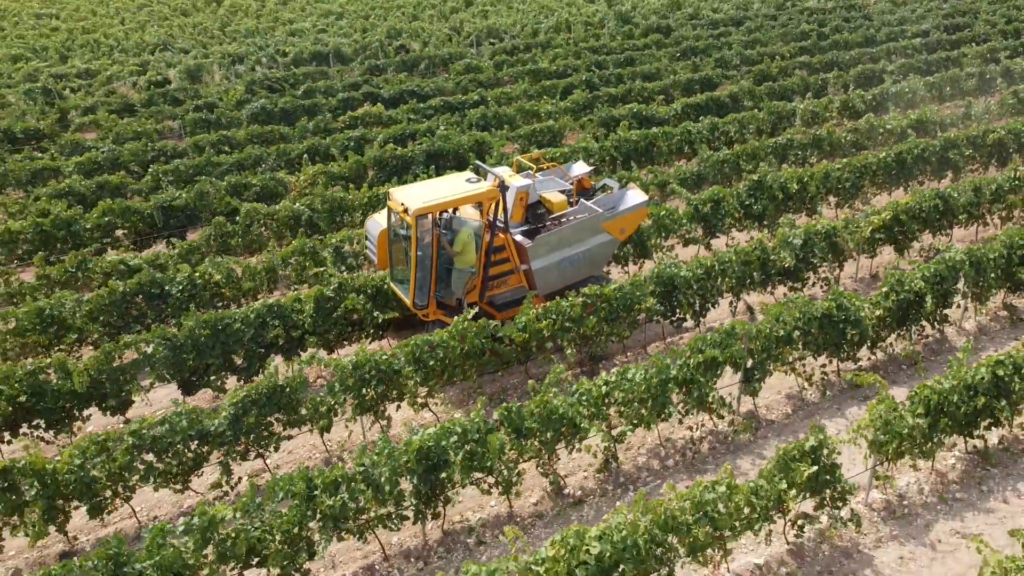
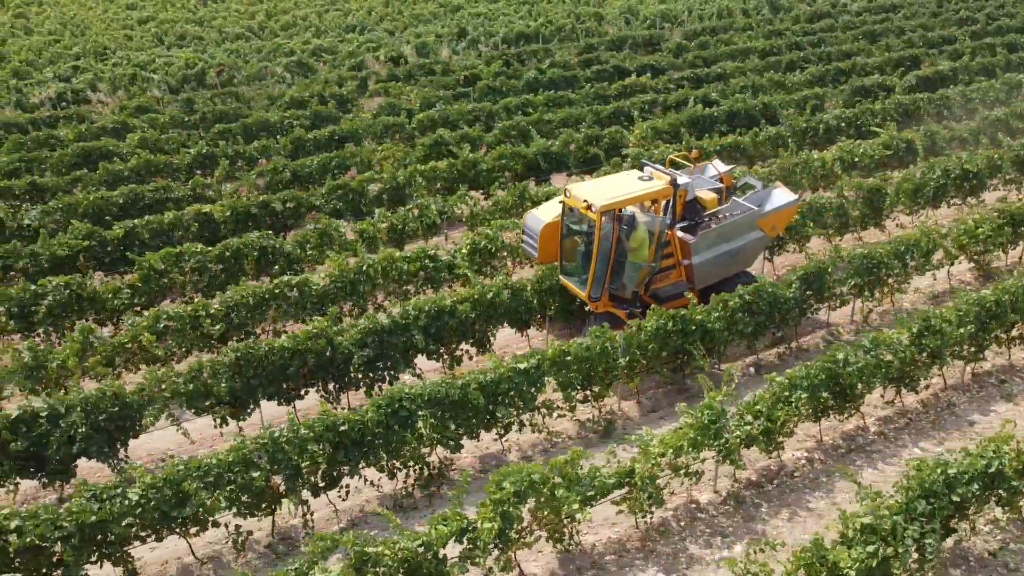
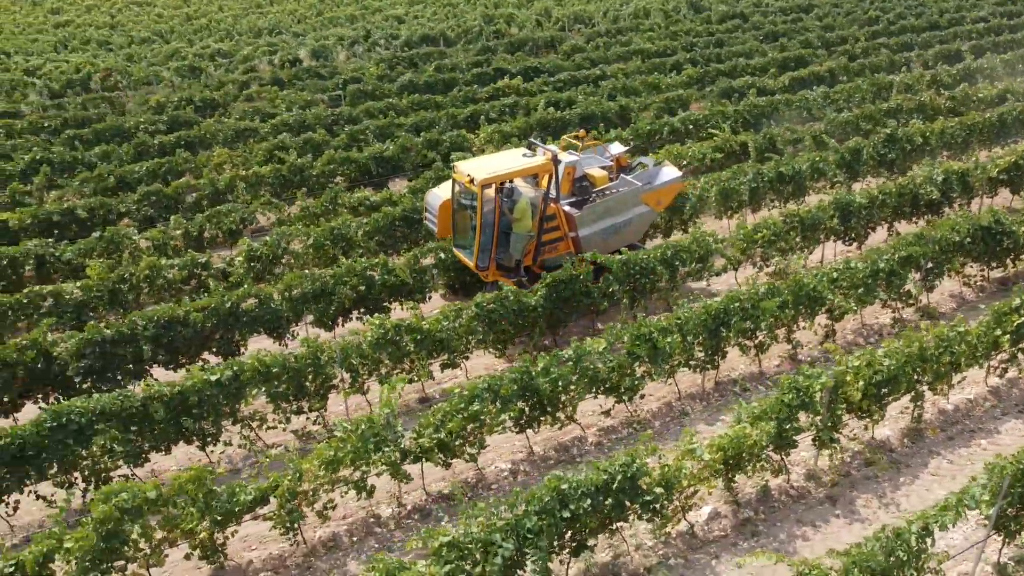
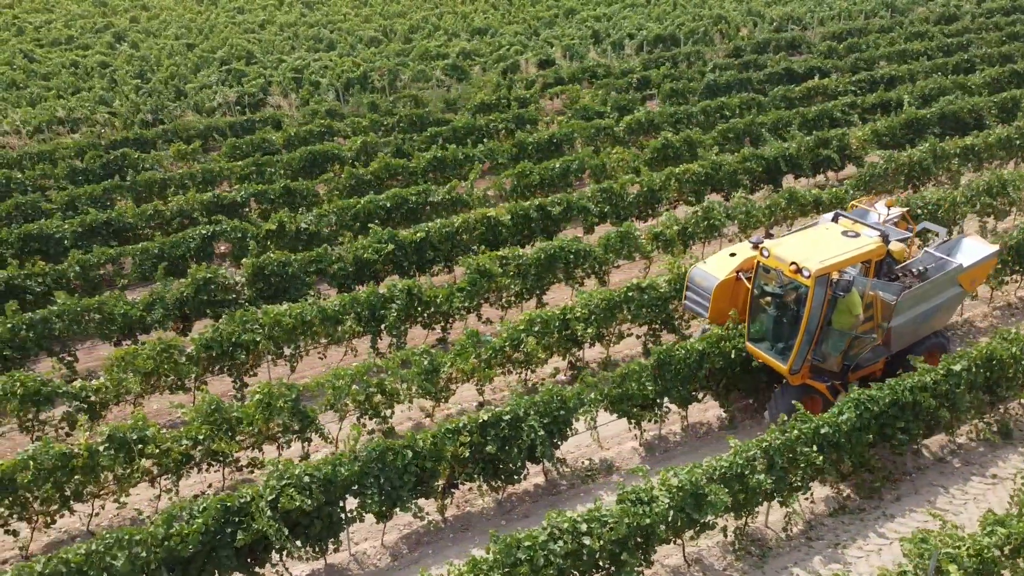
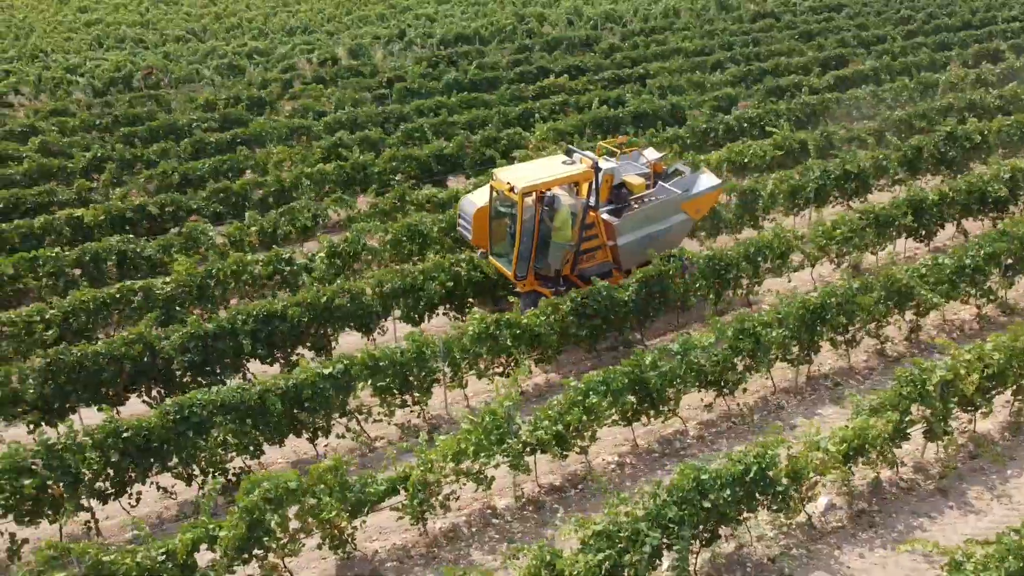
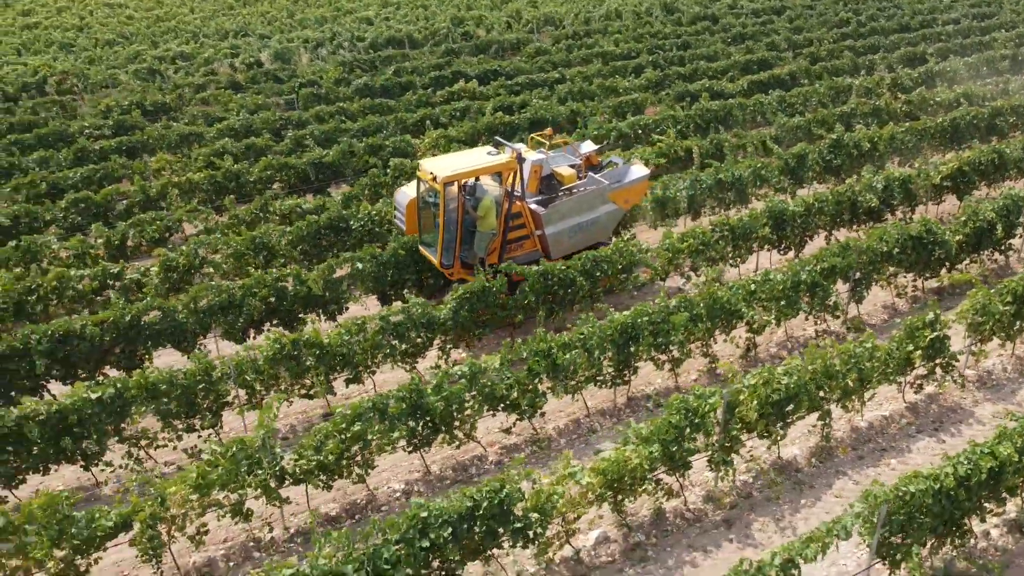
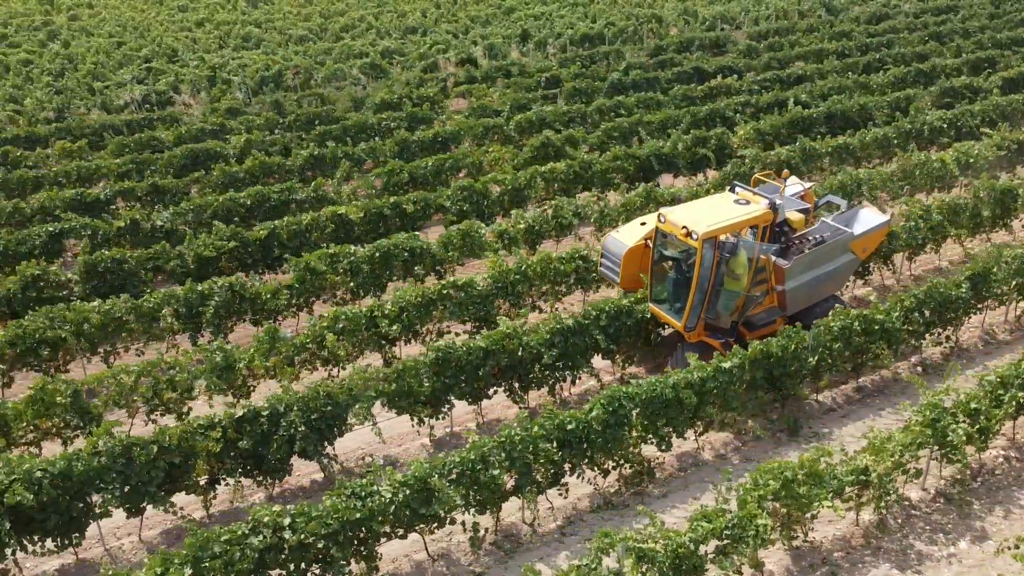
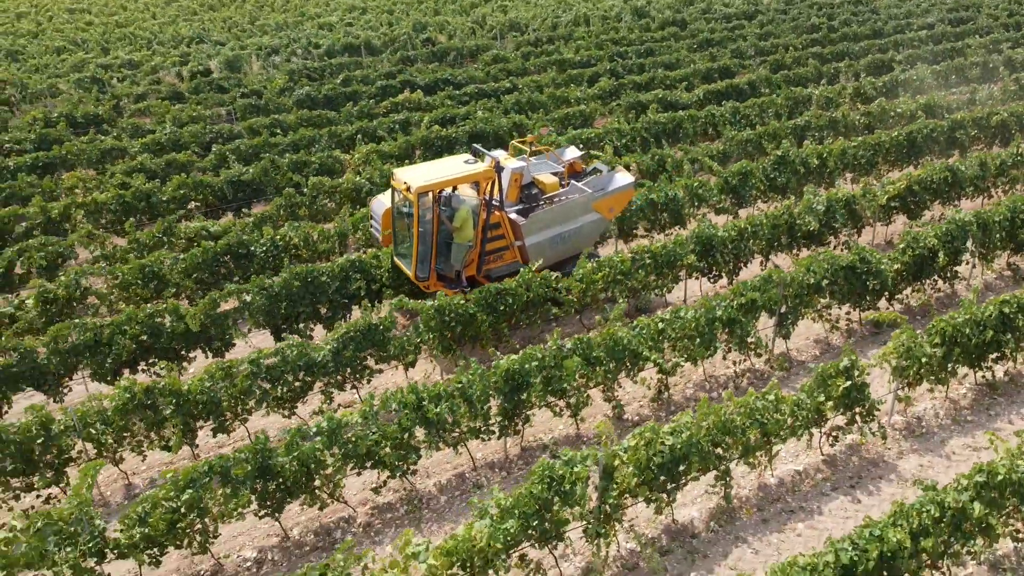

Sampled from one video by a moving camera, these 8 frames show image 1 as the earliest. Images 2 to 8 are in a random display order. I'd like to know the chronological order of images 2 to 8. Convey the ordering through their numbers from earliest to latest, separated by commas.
8, 6, 3, 5, 2, 7, 4
